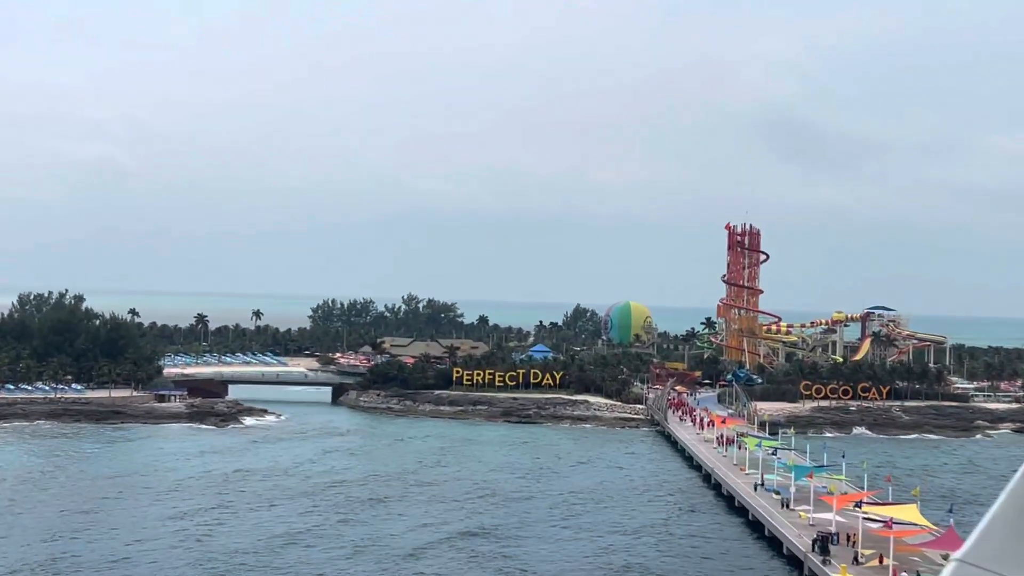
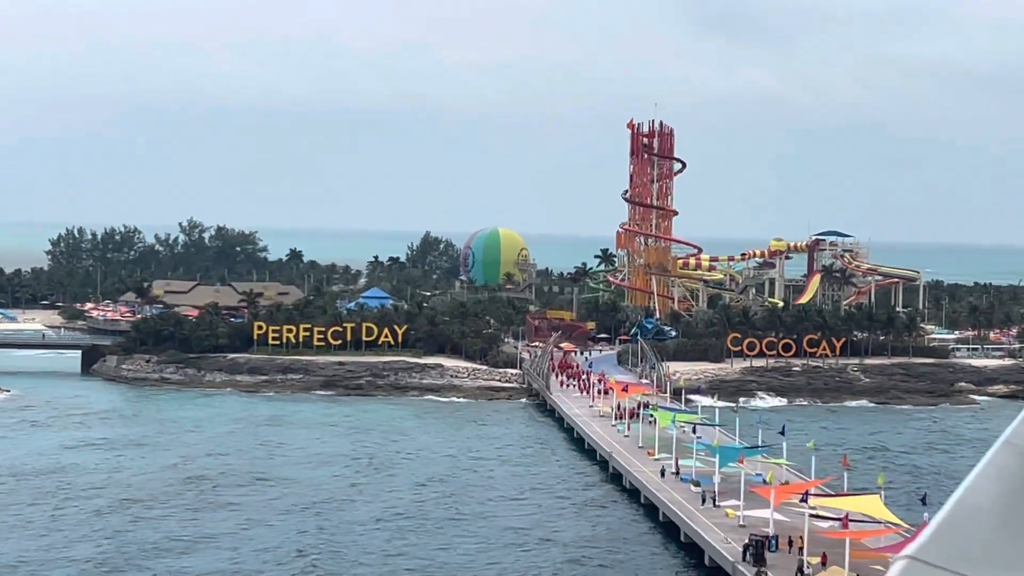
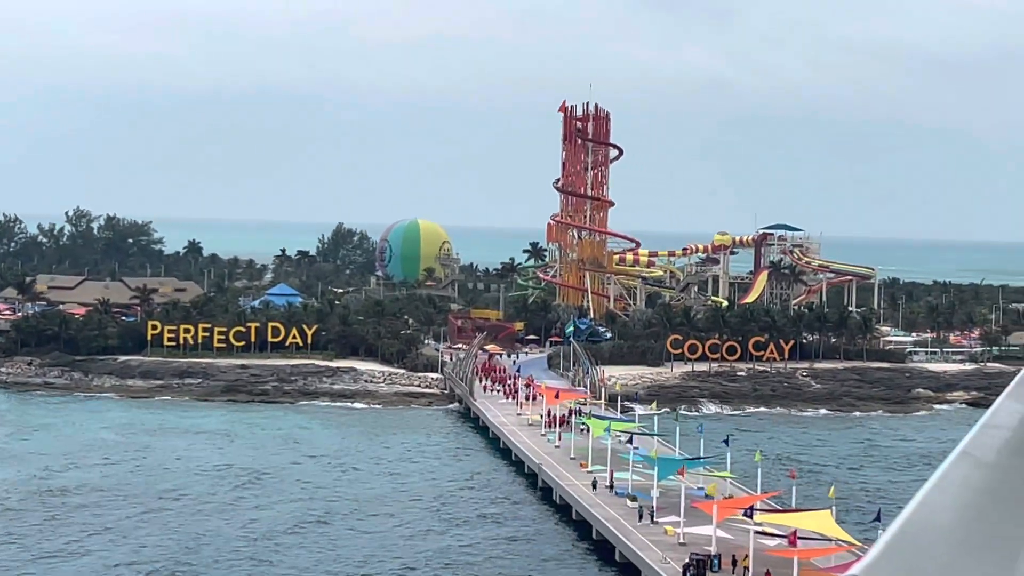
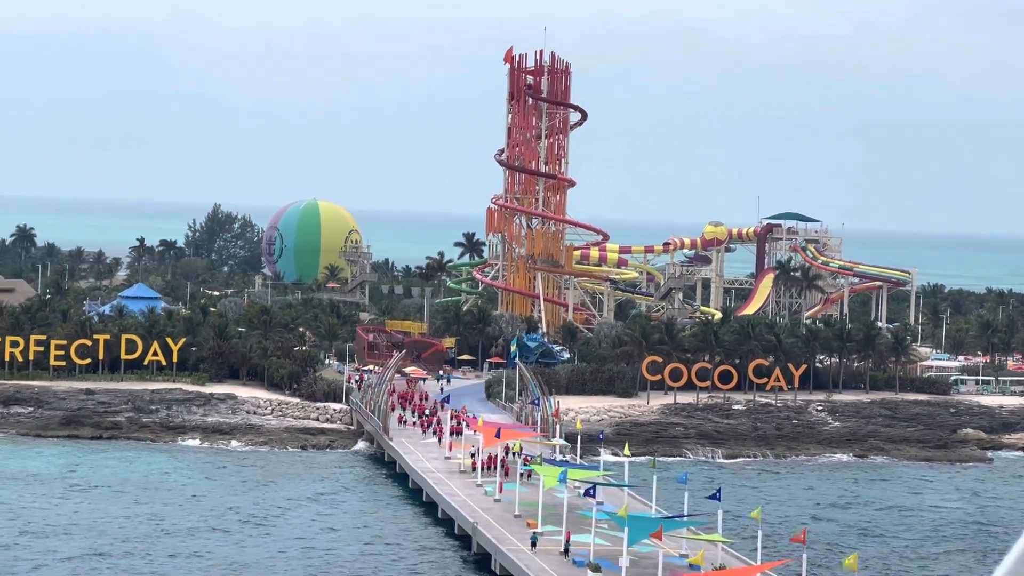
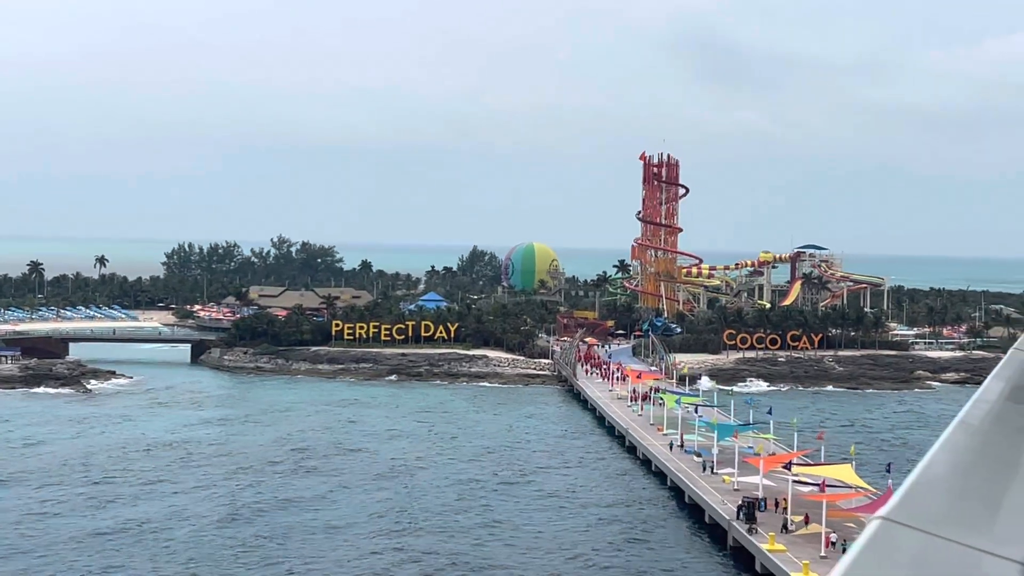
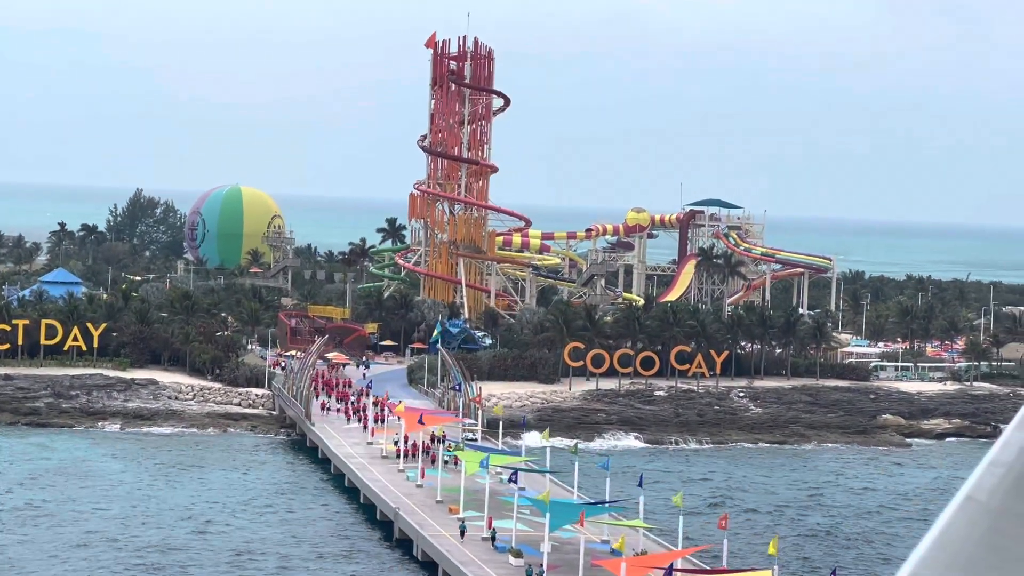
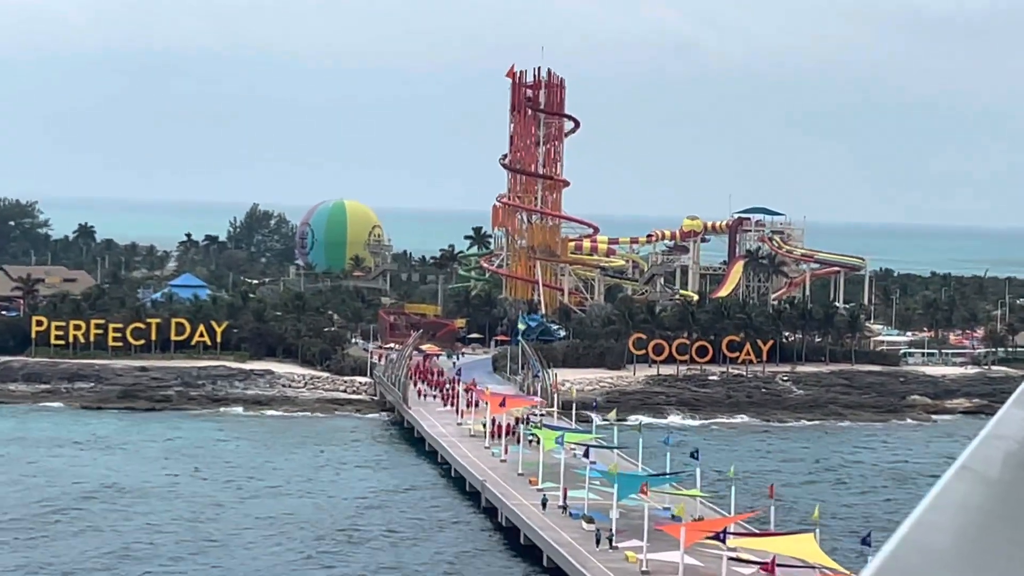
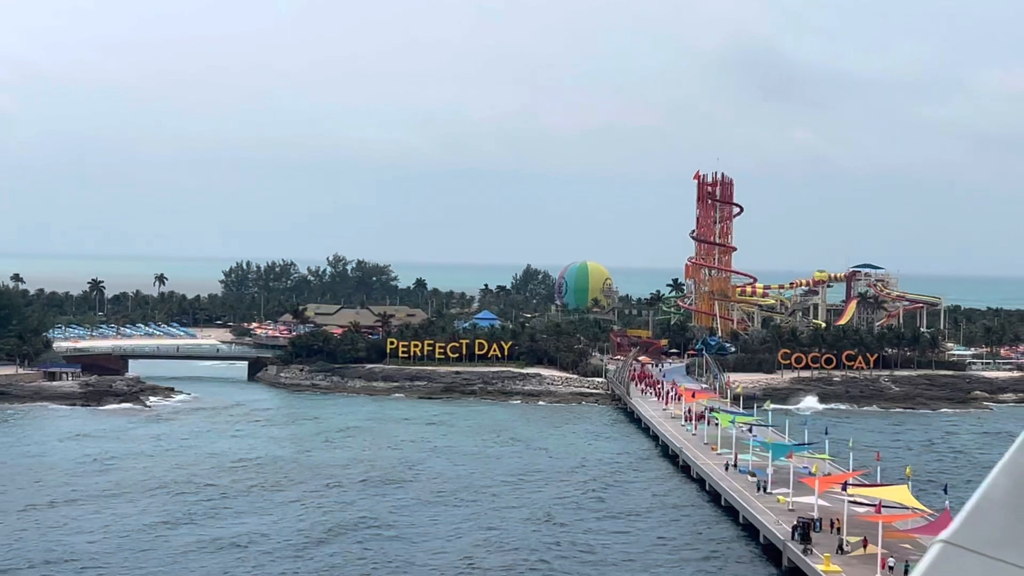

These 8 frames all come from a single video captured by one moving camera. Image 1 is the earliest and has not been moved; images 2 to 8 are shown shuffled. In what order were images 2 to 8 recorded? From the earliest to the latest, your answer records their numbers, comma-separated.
8, 5, 2, 3, 7, 6, 4
